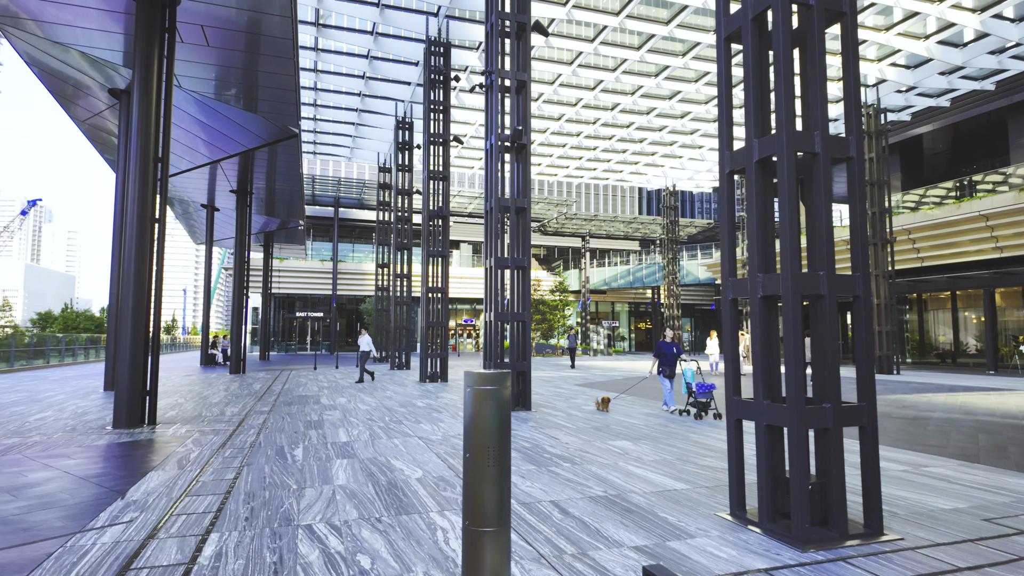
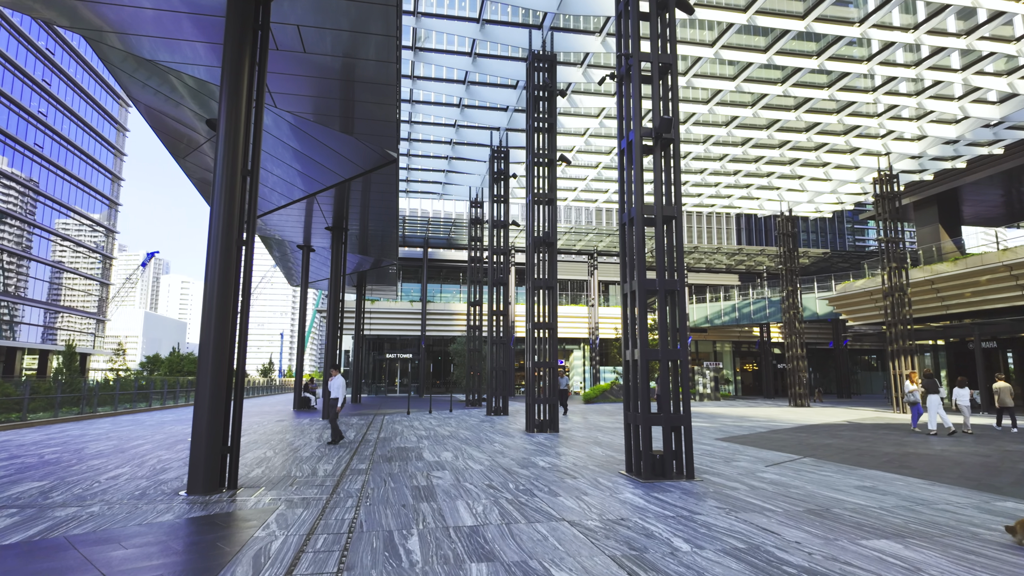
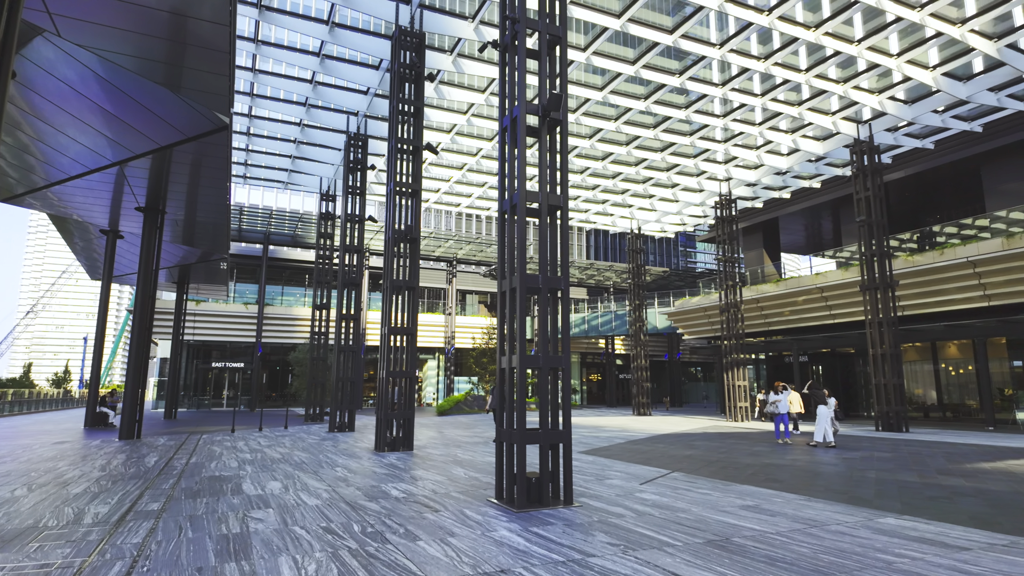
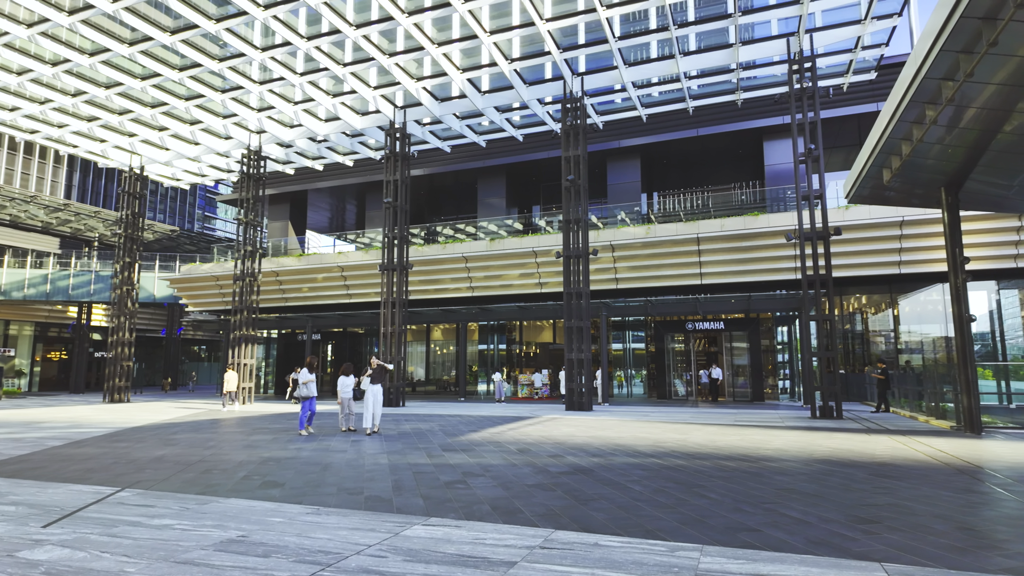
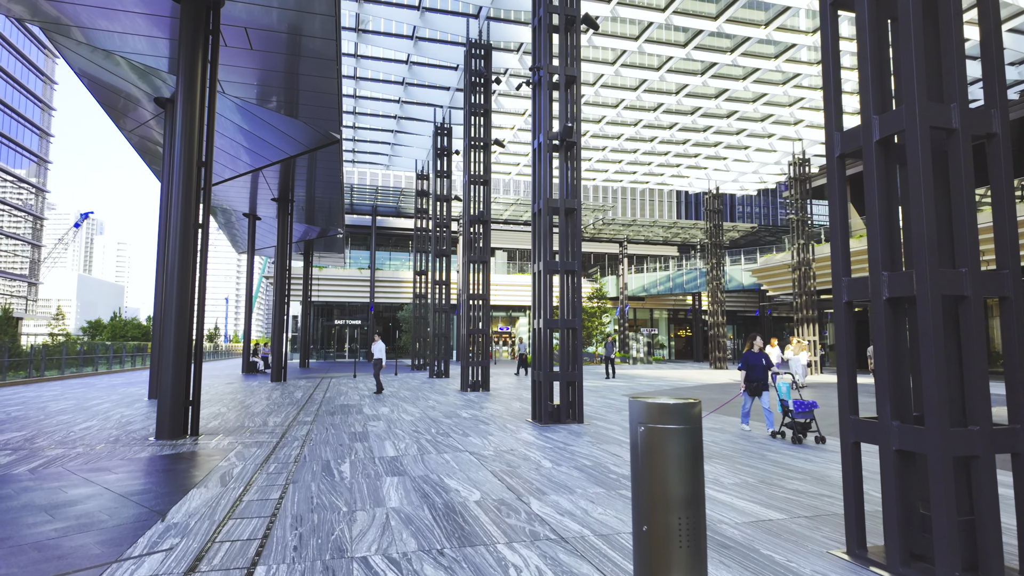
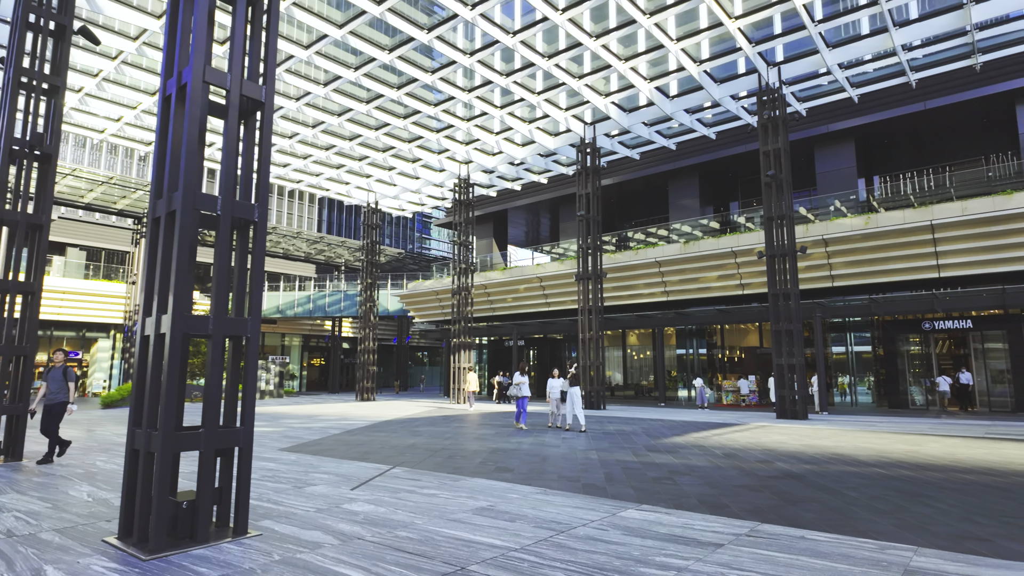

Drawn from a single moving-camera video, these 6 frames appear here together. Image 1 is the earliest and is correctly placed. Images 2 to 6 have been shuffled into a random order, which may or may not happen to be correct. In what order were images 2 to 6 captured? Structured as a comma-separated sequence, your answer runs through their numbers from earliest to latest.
5, 2, 3, 6, 4
